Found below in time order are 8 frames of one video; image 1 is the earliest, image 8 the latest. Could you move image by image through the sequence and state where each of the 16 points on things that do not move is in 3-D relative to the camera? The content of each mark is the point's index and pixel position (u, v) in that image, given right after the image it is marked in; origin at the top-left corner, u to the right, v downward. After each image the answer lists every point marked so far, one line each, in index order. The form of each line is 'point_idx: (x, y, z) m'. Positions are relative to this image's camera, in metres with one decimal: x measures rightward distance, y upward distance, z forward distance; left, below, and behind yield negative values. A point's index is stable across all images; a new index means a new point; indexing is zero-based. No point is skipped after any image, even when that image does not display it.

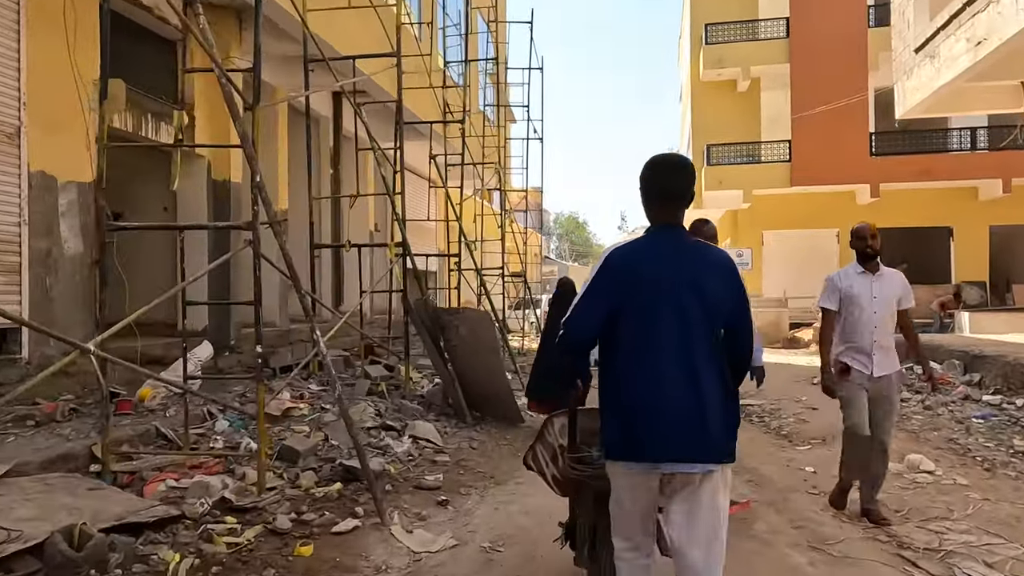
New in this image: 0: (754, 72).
0: (+7.0, +6.2, +19.0) m
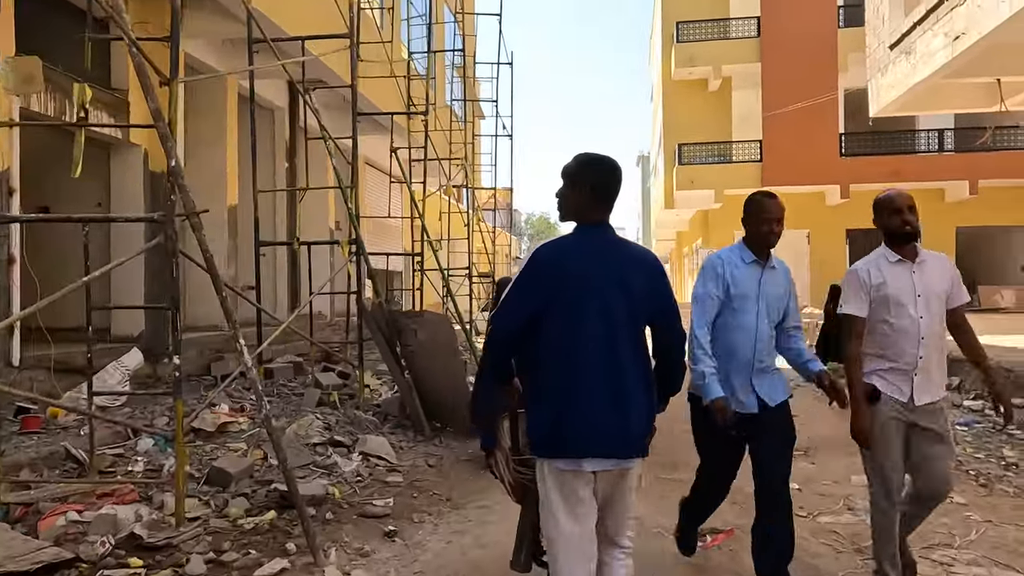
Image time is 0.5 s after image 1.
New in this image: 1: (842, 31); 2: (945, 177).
0: (+6.1, +6.2, +18.9) m
1: (+8.9, +7.0, +17.9) m
2: (+11.3, +2.9, +17.3) m
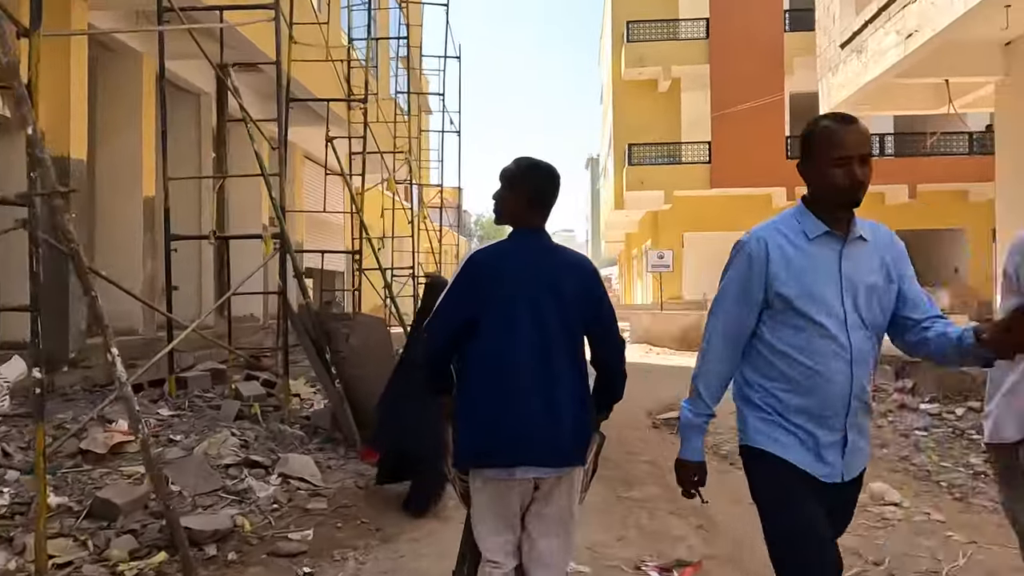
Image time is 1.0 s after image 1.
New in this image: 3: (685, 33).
0: (+4.6, +6.1, +18.8) m
1: (+7.5, +6.9, +18.1) m
2: (+9.9, +2.8, +17.7) m
3: (+4.9, +7.2, +18.6) m
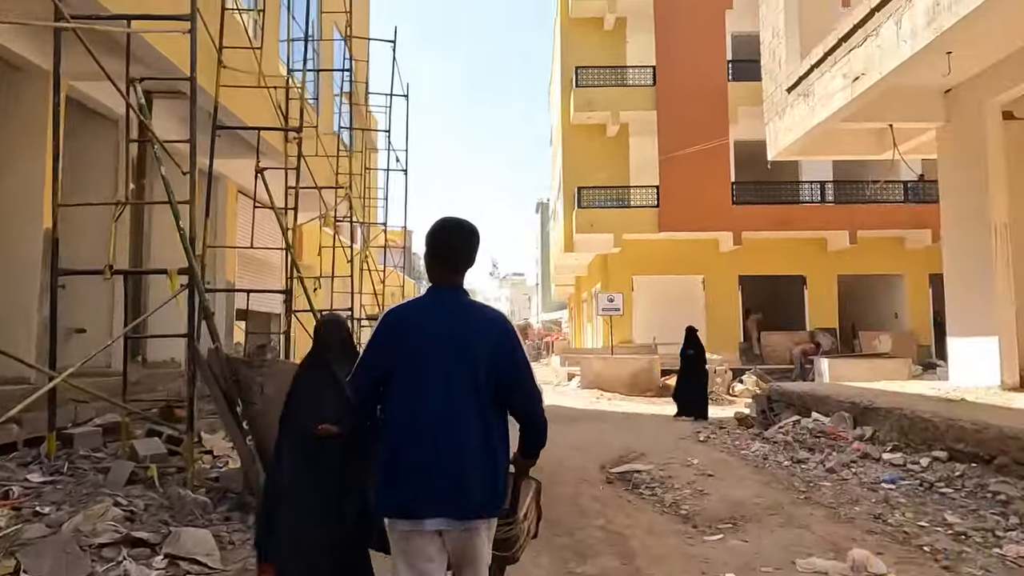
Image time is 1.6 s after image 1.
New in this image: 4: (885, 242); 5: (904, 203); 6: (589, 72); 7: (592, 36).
0: (+3.2, +4.9, +19.0) m
1: (+6.1, +5.7, +18.5) m
2: (+8.6, +1.6, +18.0) m
3: (+3.4, +5.9, +18.9) m
4: (+10.8, +1.3, +19.2) m
5: (+10.7, +2.3, +18.1) m
6: (+2.2, +6.2, +19.0) m
7: (+2.4, +7.6, +20.0) m
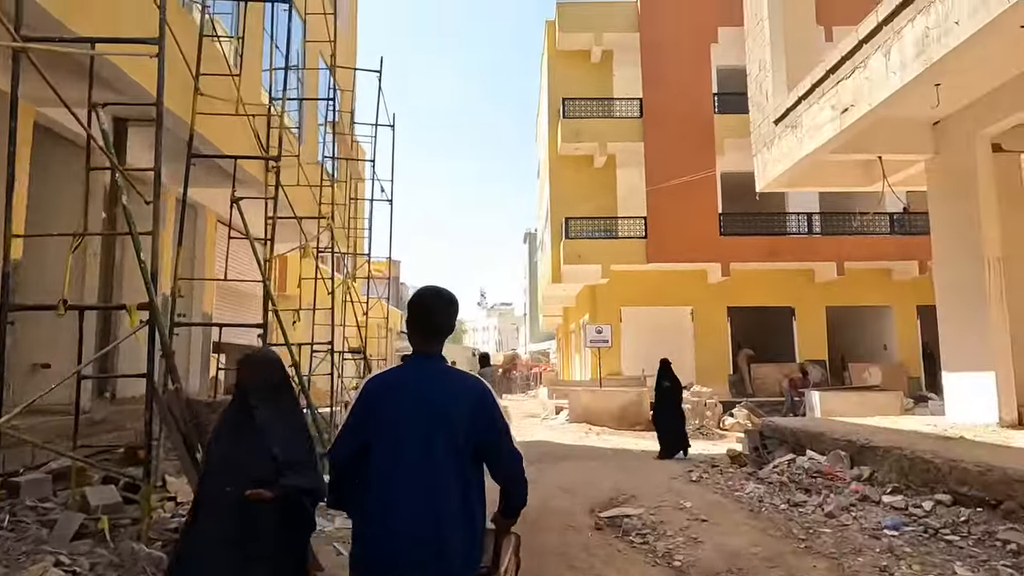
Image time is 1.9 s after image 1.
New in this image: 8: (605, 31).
0: (+2.8, +4.0, +19.0) m
1: (+5.8, +4.8, +18.6) m
2: (+8.2, +0.8, +18.0) m
3: (+3.1, +5.0, +18.9) m
4: (+10.4, +0.4, +19.1) m
5: (+10.3, +1.5, +18.1) m
6: (+1.9, +5.3, +19.0) m
7: (+2.0, +6.7, +20.1) m
8: (+2.7, +7.5, +19.2) m
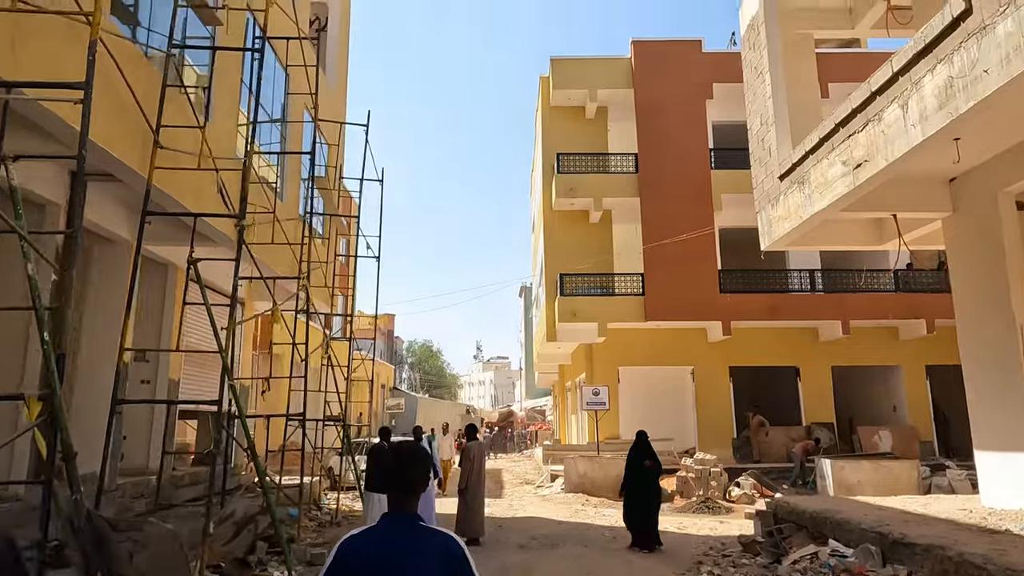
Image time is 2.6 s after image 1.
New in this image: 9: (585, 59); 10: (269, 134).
0: (+2.6, +2.4, +18.6) m
1: (+5.6, +3.2, +18.3) m
2: (+8.0, -0.8, +17.4) m
3: (+2.9, +3.4, +18.6) m
4: (+10.2, -1.2, +18.5) m
5: (+10.2, -0.1, +17.5) m
6: (+1.7, +3.7, +18.7) m
7: (+1.8, +4.9, +19.9) m
8: (+2.5, +5.8, +19.1) m
9: (+2.1, +6.7, +19.3) m
10: (-3.7, +2.4, +10.1) m
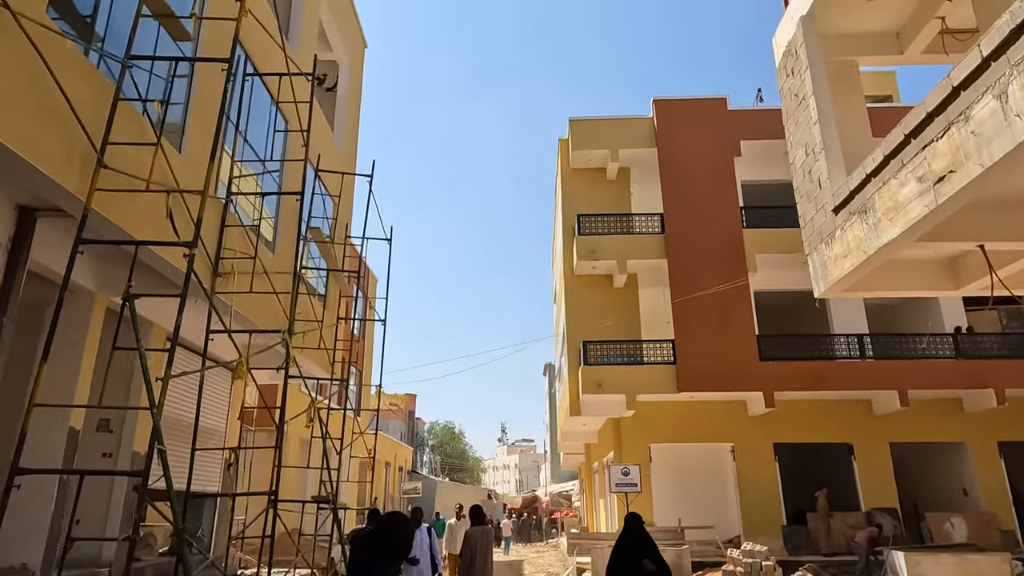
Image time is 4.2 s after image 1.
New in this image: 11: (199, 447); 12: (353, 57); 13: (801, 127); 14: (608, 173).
0: (+3.1, +0.6, +17.4) m
1: (+6.1, +1.5, +17.1) m
2: (+8.5, -2.3, +15.6) m
3: (+3.4, +1.6, +17.6) m
4: (+10.7, -2.9, +16.6) m
5: (+10.6, -1.7, +15.8) m
6: (+2.2, +1.8, +17.7) m
7: (+2.4, +3.0, +19.0) m
8: (+3.0, +3.9, +18.4) m
9: (+2.6, +4.7, +18.7) m
10: (-3.5, +1.5, +9.2) m
11: (-3.9, -2.0, +8.3) m
12: (-3.6, +5.1, +14.7) m
13: (+3.7, +2.1, +8.6) m
14: (+2.7, +3.3, +18.8) m
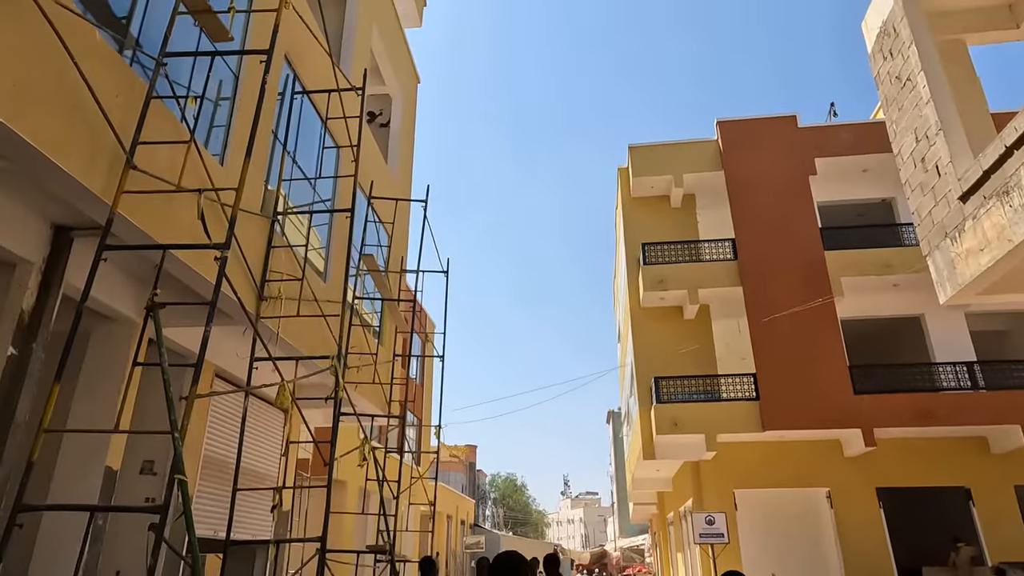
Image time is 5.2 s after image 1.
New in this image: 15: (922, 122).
0: (+4.7, -0.2, +16.3) m
1: (+7.6, +0.8, +15.8) m
2: (+9.9, -2.8, +13.8) m
3: (+4.9, +0.8, +16.4) m
4: (+12.3, -3.3, +14.5) m
5: (+12.1, -2.0, +13.8) m
6: (+3.7, +1.0, +16.7) m
7: (+4.0, +2.0, +18.1) m
8: (+4.6, +3.1, +17.5) m
9: (+4.1, +3.9, +17.9) m
10: (-2.7, +1.2, +8.7) m
11: (-3.1, -2.3, +7.6) m
12: (-2.3, +4.3, +14.5) m
13: (+4.5, +2.0, +7.6) m
14: (+4.3, +2.4, +17.9) m
15: (+4.5, +1.8, +7.3) m
